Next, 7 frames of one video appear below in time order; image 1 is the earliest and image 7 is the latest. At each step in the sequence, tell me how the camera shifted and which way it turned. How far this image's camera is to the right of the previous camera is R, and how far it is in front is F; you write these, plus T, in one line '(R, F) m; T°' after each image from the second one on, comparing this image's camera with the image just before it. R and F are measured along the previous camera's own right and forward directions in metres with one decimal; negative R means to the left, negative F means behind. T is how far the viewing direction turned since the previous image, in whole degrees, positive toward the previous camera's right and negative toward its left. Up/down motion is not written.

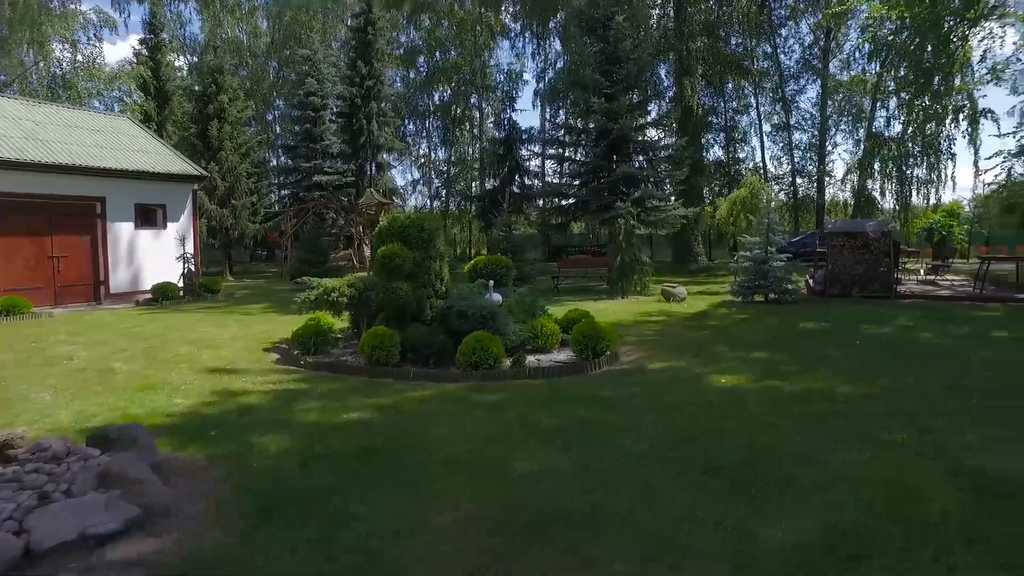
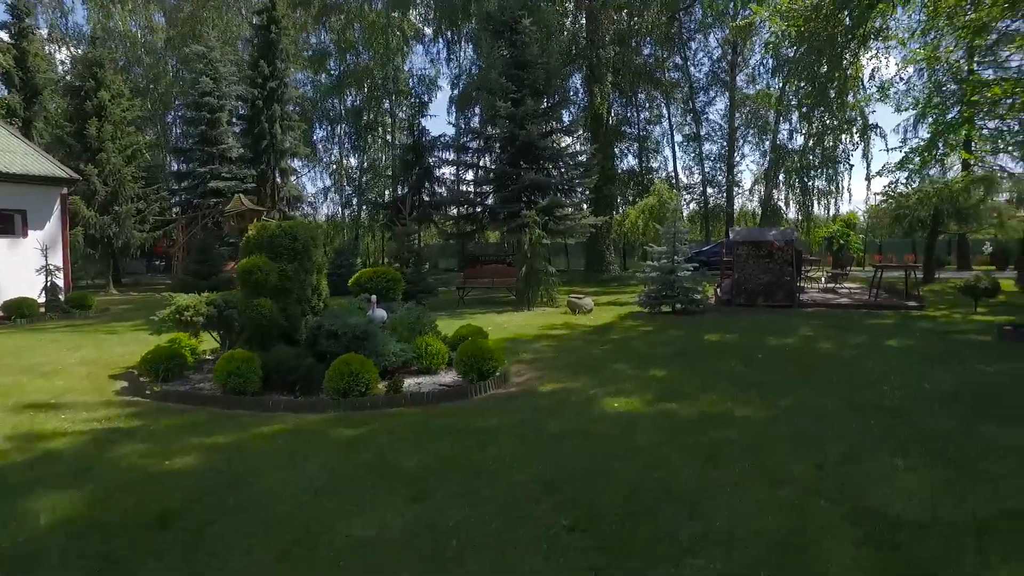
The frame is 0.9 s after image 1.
(+0.5, +0.7) m; +6°
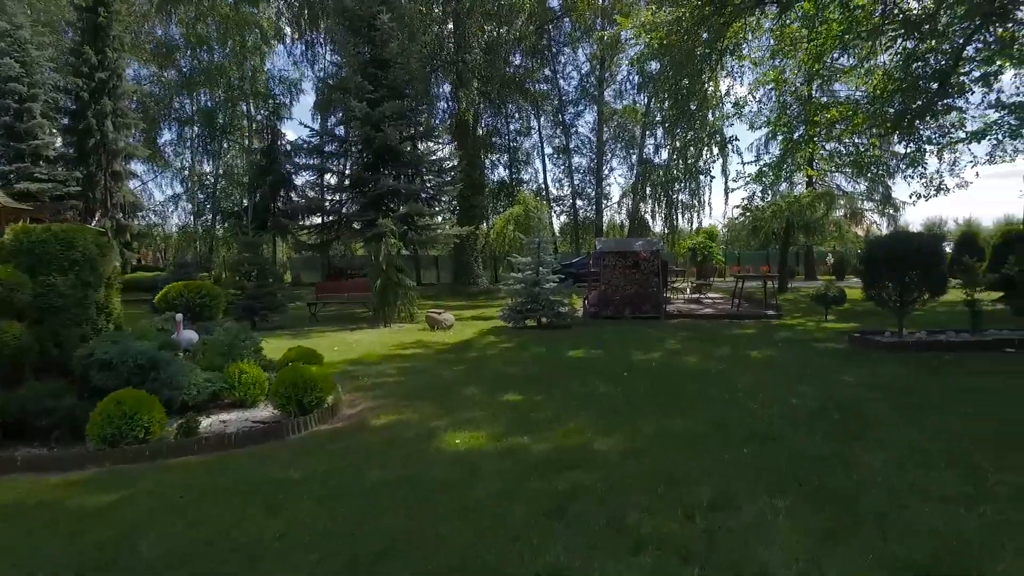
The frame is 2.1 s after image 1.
(+0.4, +1.0) m; +10°
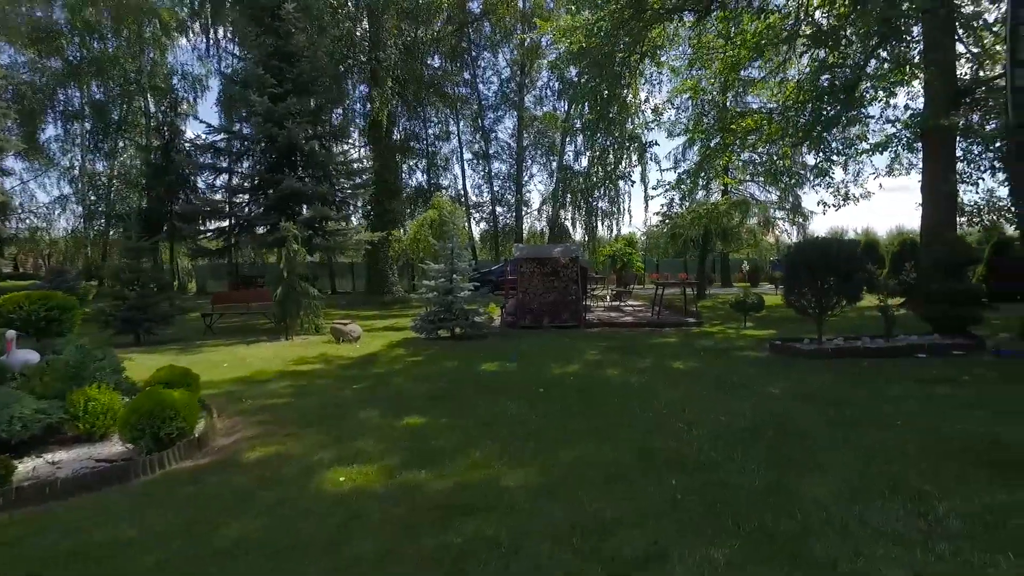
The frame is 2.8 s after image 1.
(+0.2, +0.7) m; +6°
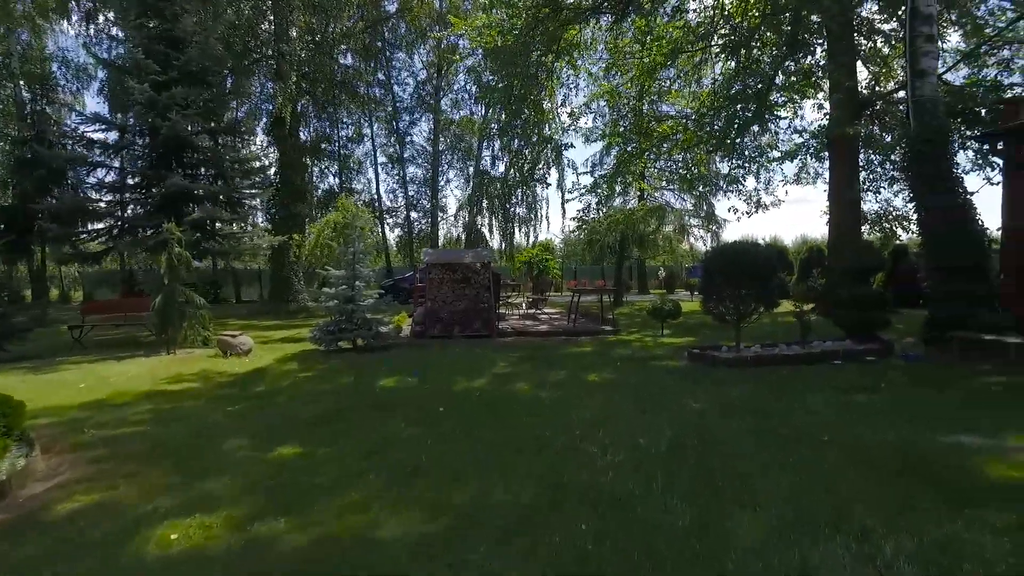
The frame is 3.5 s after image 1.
(+0.2, +0.7) m; +7°
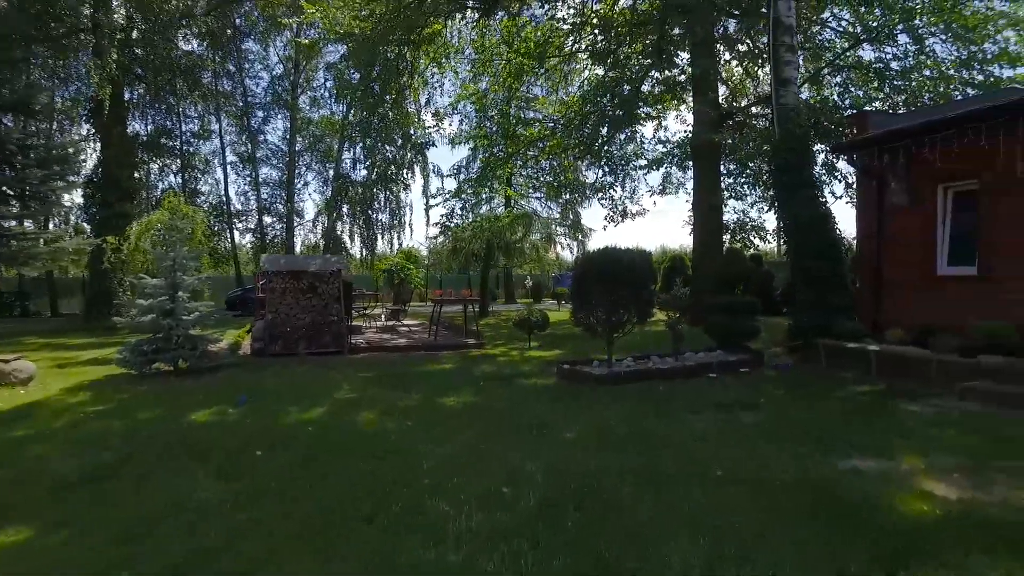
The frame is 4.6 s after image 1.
(+0.2, +1.1) m; +11°
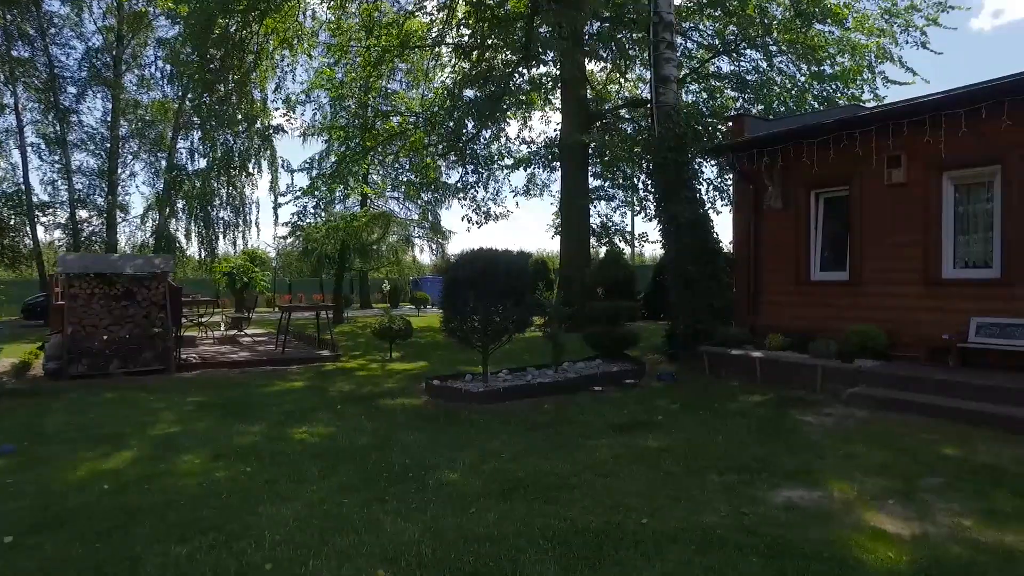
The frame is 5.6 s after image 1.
(-0.1, +1.1) m; +12°
